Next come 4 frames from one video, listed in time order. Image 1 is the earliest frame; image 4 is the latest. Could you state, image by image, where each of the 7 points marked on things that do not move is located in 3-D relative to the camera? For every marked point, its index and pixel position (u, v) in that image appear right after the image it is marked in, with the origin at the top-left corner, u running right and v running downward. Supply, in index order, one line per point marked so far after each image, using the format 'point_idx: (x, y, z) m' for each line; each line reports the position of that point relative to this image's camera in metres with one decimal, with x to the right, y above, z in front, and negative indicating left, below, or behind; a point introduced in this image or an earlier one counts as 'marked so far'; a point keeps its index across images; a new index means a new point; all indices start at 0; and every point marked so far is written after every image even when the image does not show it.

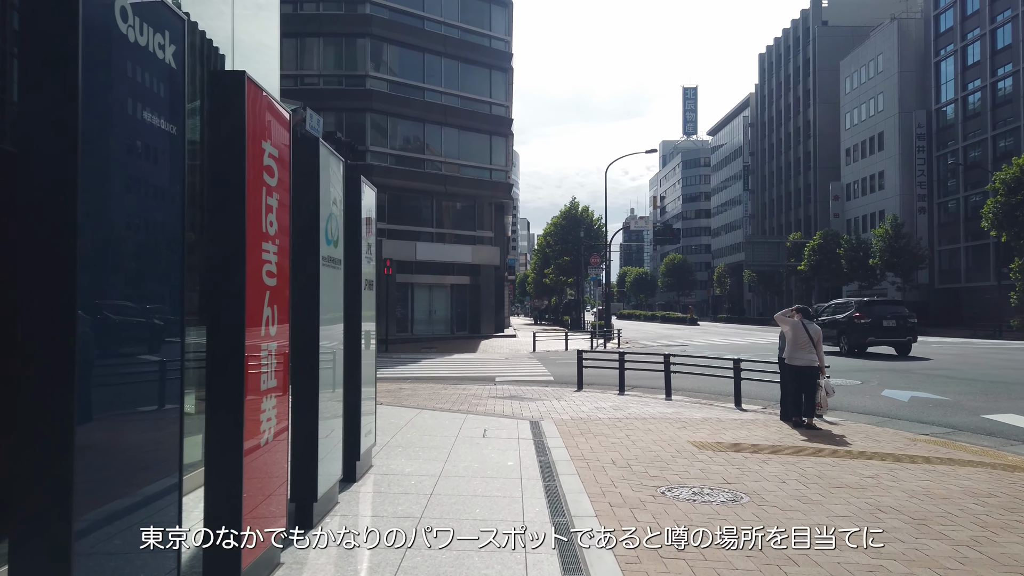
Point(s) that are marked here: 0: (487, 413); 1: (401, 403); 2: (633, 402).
0: (-0.3, -1.7, +10.2) m
1: (-1.7, -1.7, +11.3) m
2: (+2.0, -1.9, +12.2) m
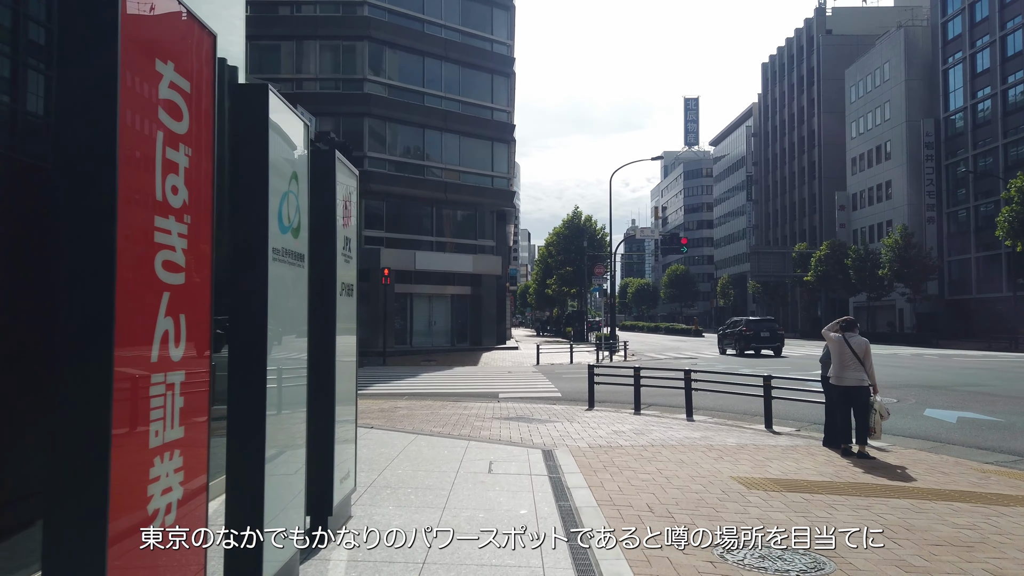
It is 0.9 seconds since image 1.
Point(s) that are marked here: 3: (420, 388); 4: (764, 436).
0: (-0.2, -1.8, +8.9) m
1: (-1.6, -1.8, +10.0) m
2: (+2.1, -2.0, +10.9) m
3: (-2.4, -2.6, +19.3) m
4: (+3.4, -2.0, +10.2) m
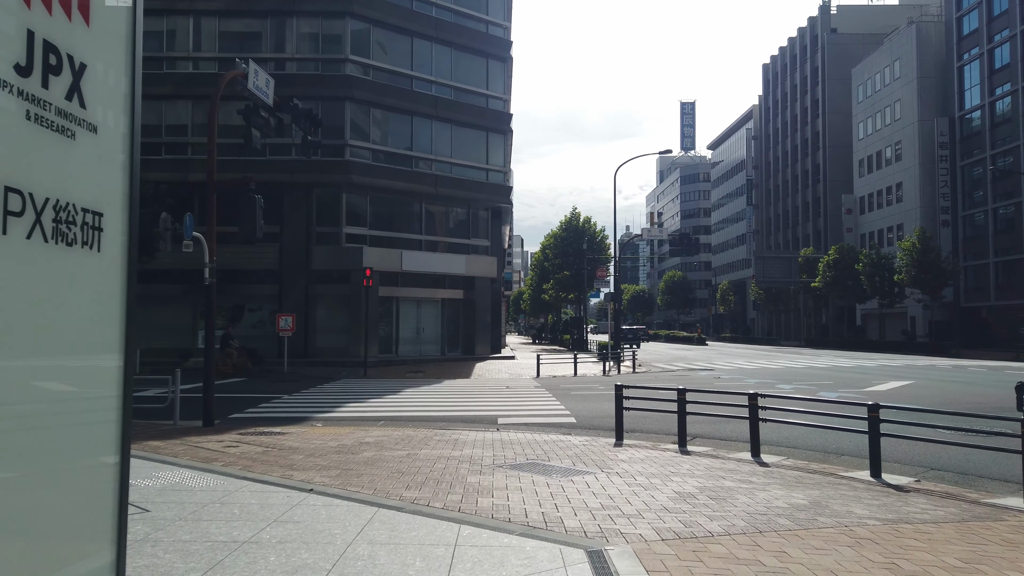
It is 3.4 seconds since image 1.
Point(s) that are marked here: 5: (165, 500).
0: (-0.1, -1.7, +5.6) m
1: (-1.4, -1.7, +6.7) m
2: (+2.2, -1.9, +7.6) m
3: (-2.4, -2.6, +15.9) m
4: (+3.5, -2.0, +7.0) m
5: (-2.7, -1.6, +5.8) m
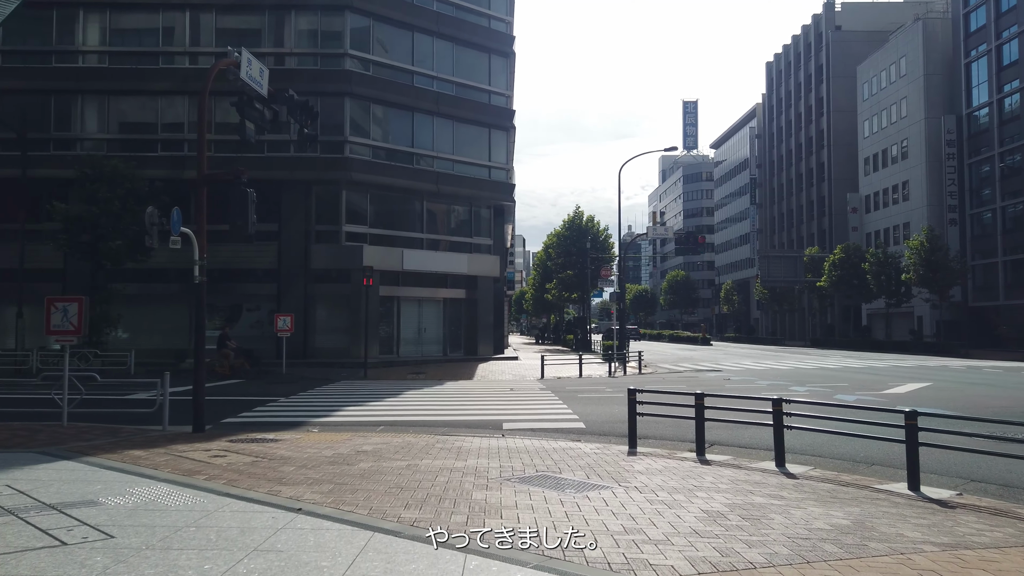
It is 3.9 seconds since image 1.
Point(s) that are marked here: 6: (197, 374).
0: (0.0, -1.7, +5.0) m
1: (-1.4, -1.7, +6.1) m
2: (+2.3, -1.9, +7.0) m
3: (-2.3, -2.5, +15.3) m
4: (+3.6, -1.9, +6.3) m
5: (-2.6, -1.6, +5.2) m
6: (-5.1, -1.4, +12.2) m
